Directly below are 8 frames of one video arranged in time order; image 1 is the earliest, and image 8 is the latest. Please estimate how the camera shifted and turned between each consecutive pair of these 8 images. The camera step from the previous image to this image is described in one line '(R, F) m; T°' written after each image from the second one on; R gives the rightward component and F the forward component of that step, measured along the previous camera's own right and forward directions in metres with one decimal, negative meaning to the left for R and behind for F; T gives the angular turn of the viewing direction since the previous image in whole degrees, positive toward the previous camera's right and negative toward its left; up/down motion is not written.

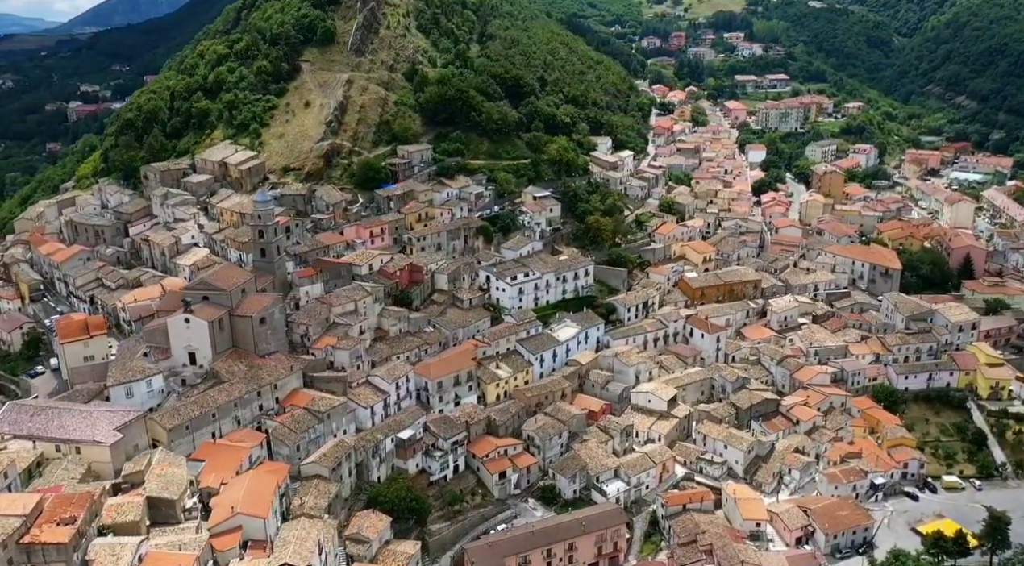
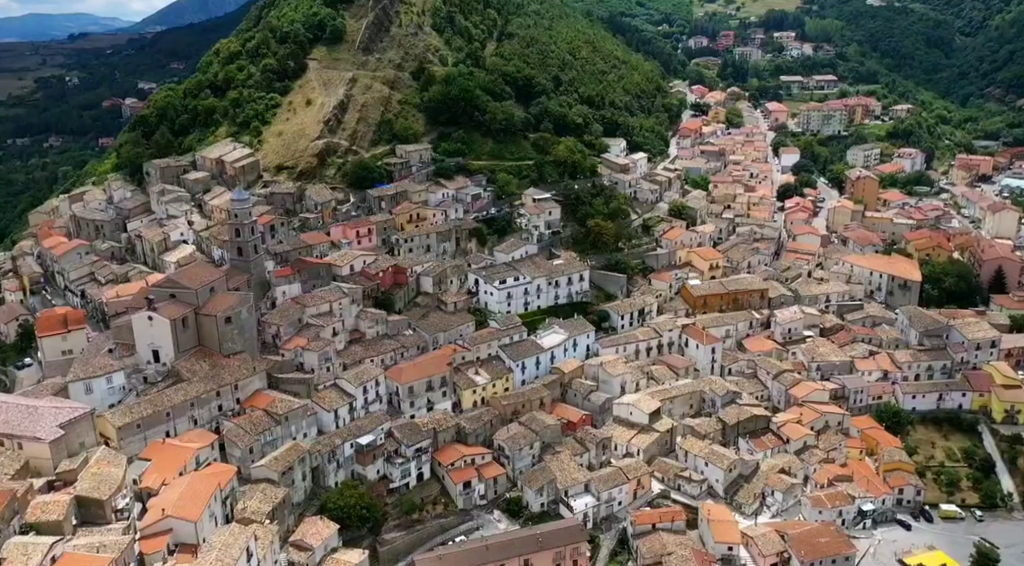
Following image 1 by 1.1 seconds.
(+4.3, +1.3) m; -4°
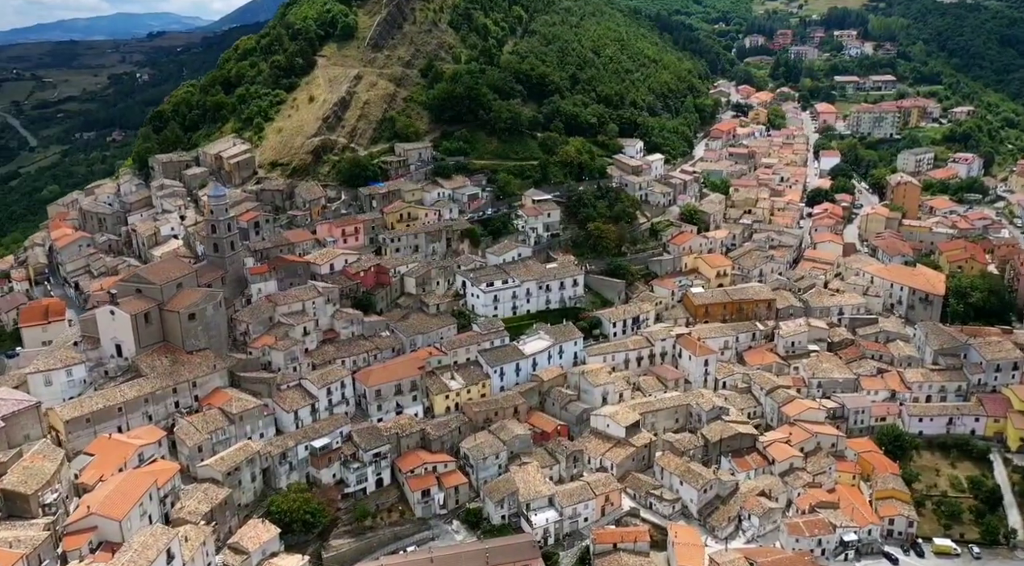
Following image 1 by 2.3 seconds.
(+4.7, +1.5) m; -5°
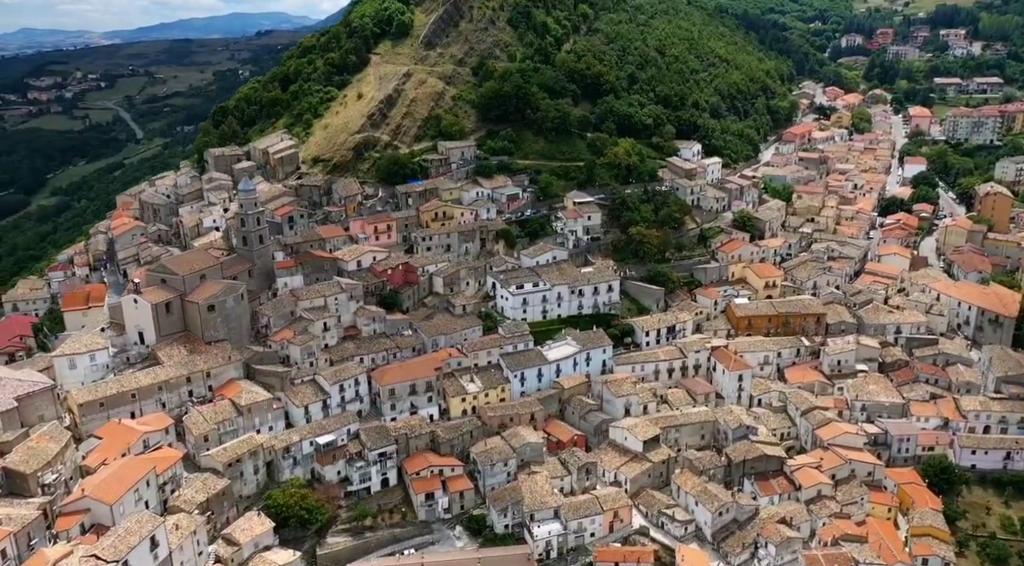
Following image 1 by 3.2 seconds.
(+3.7, +1.2) m; -7°
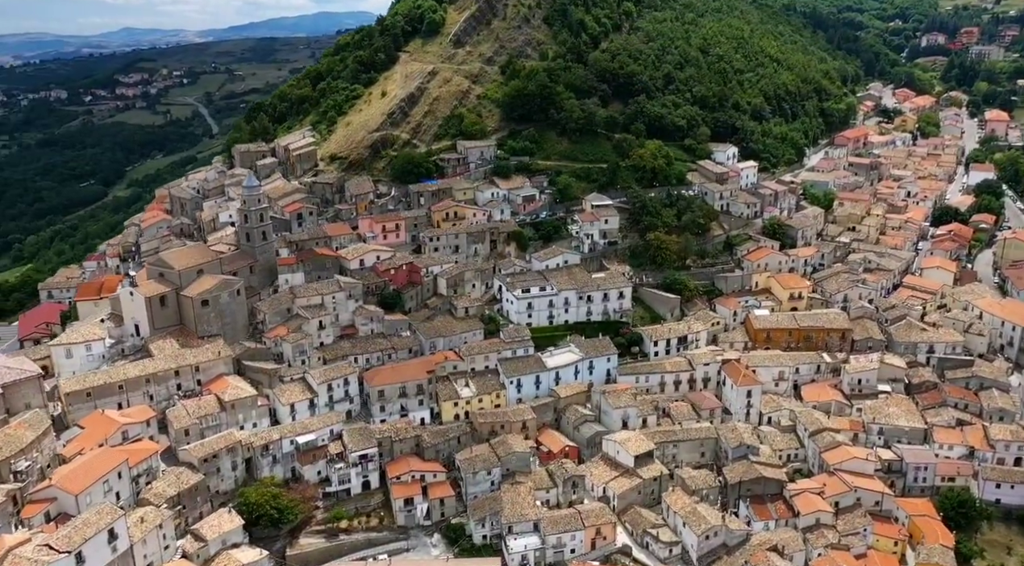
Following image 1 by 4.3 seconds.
(+4.1, +1.2) m; -5°
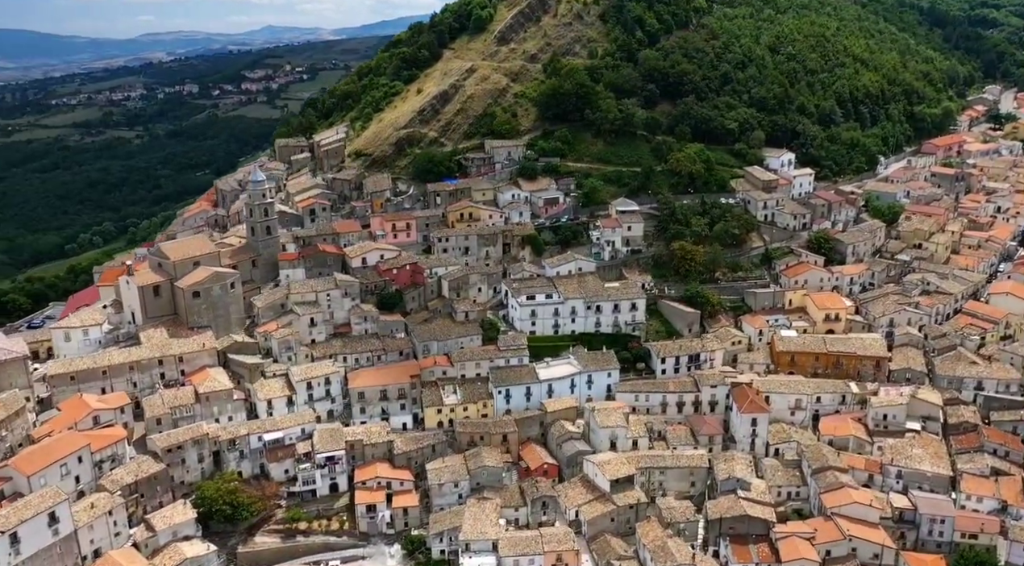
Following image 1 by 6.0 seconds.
(+6.4, +2.2) m; -8°
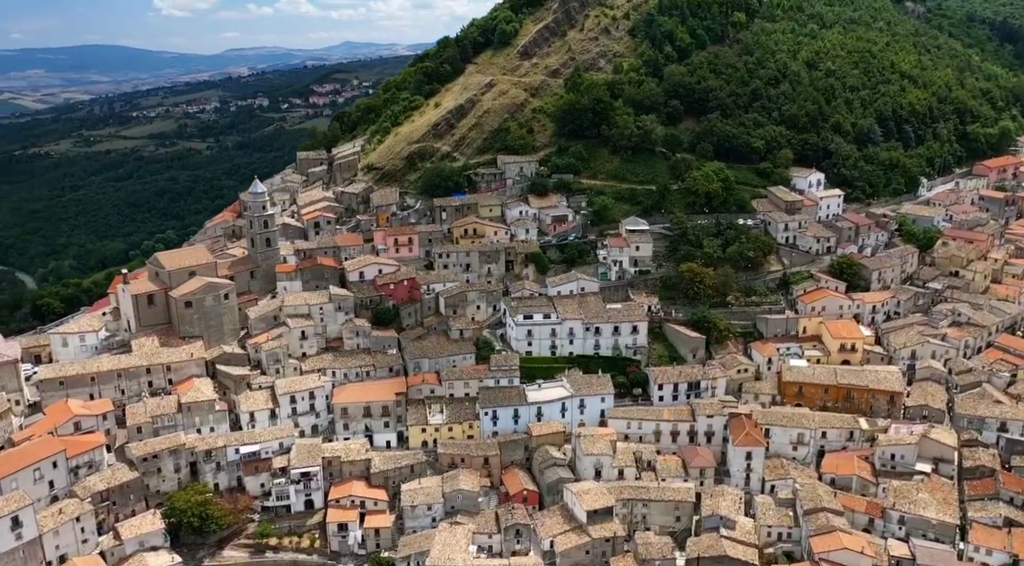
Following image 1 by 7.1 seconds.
(+3.9, +1.2) m; -5°
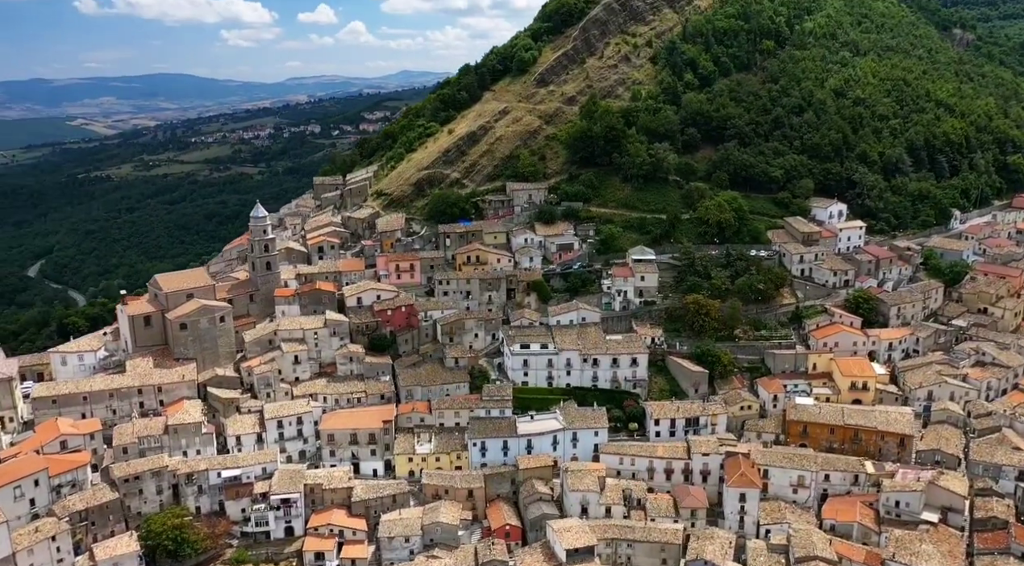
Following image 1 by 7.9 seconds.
(+2.9, +0.9) m; -4°
